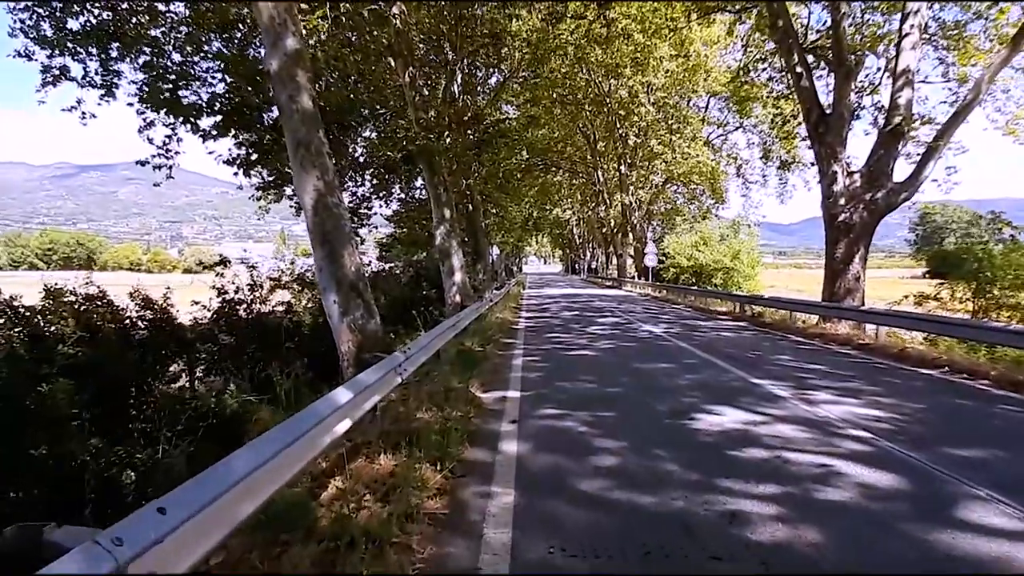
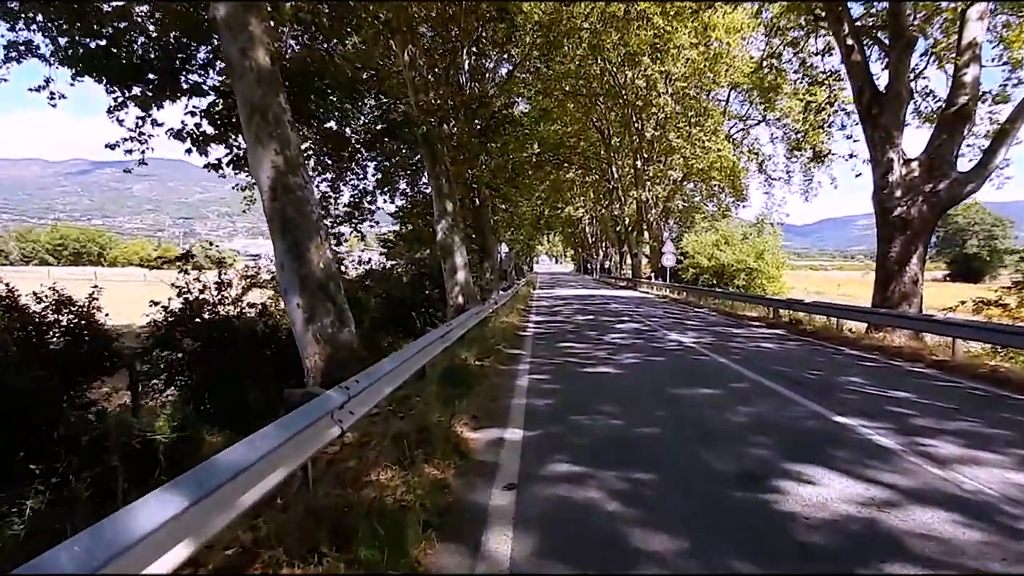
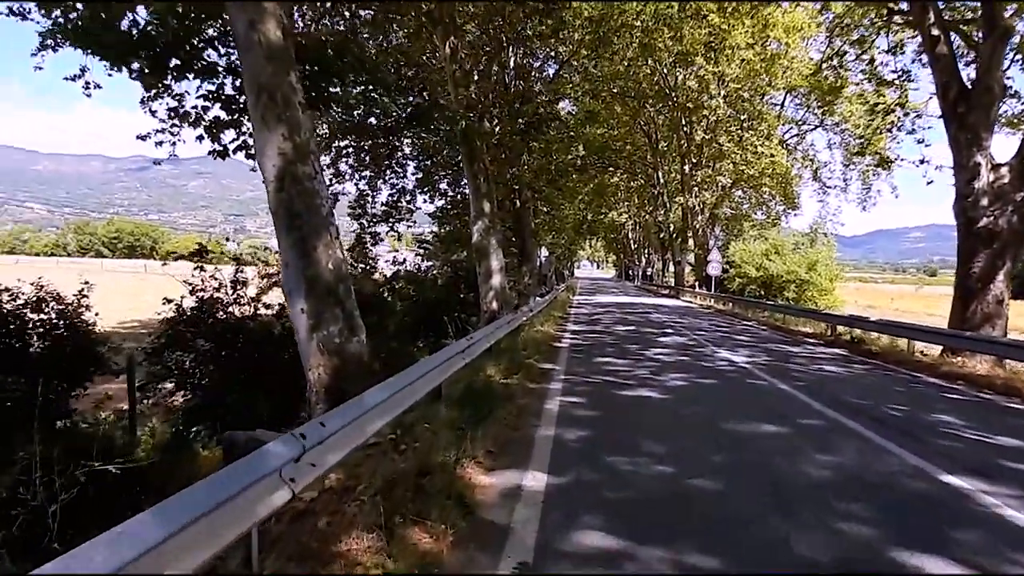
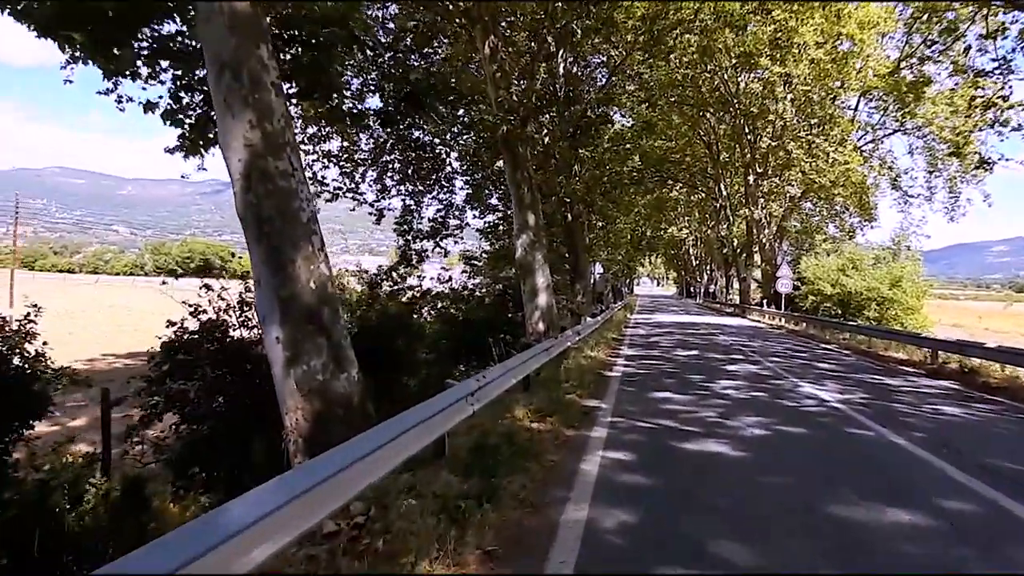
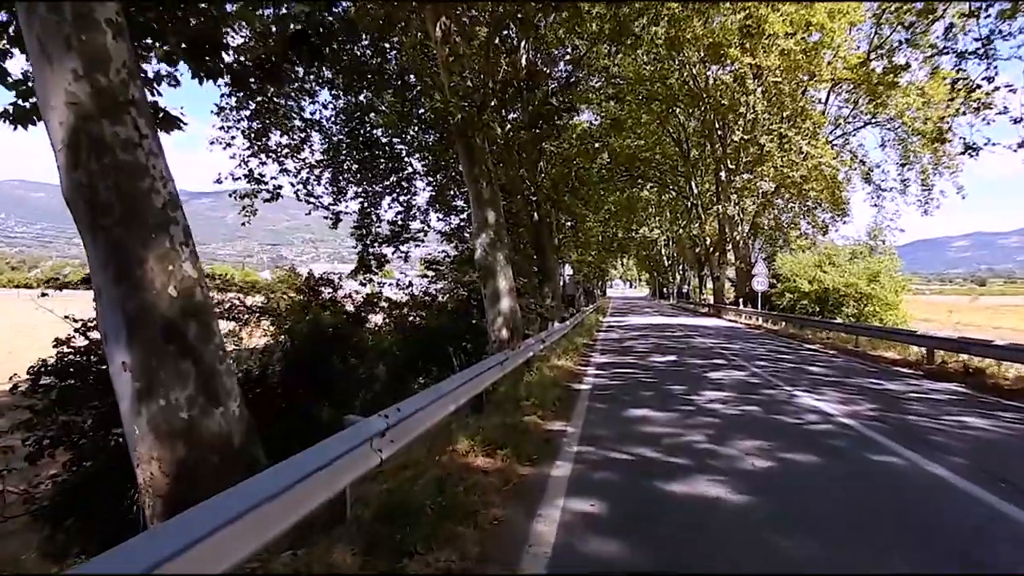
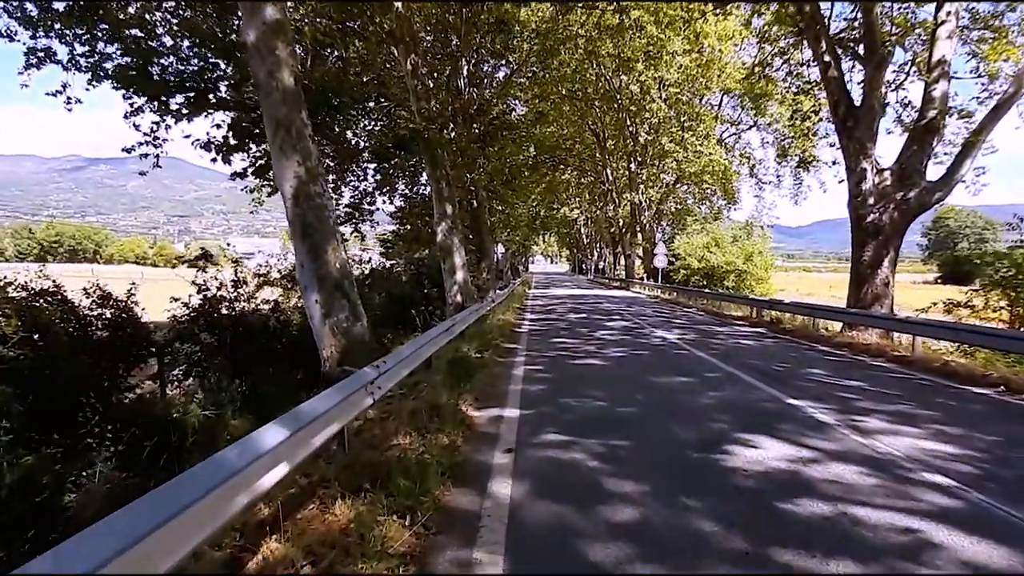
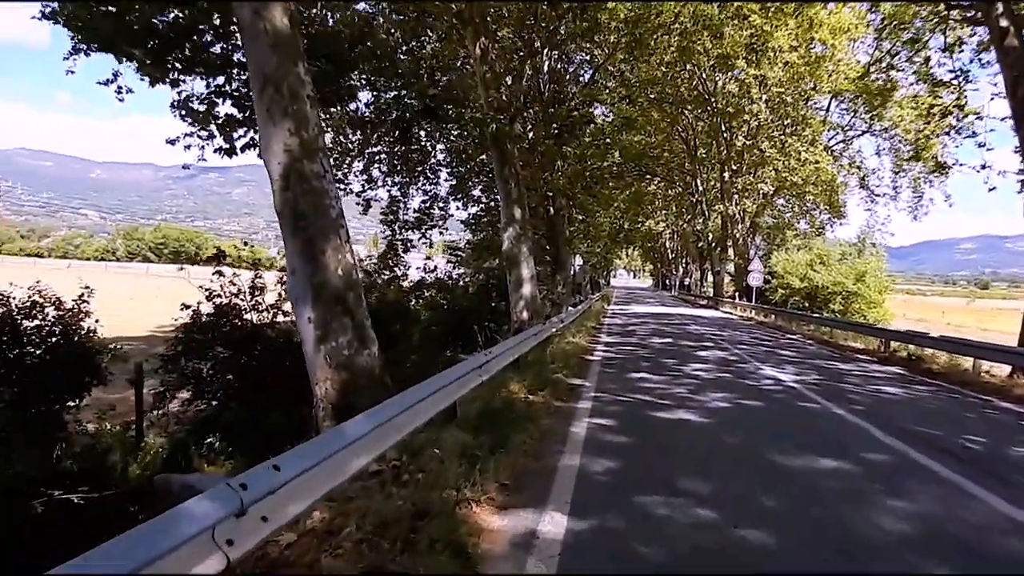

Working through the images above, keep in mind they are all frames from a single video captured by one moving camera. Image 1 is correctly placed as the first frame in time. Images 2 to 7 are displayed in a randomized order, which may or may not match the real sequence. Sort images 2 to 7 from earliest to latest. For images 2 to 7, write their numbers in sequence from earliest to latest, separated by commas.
6, 2, 3, 7, 4, 5
